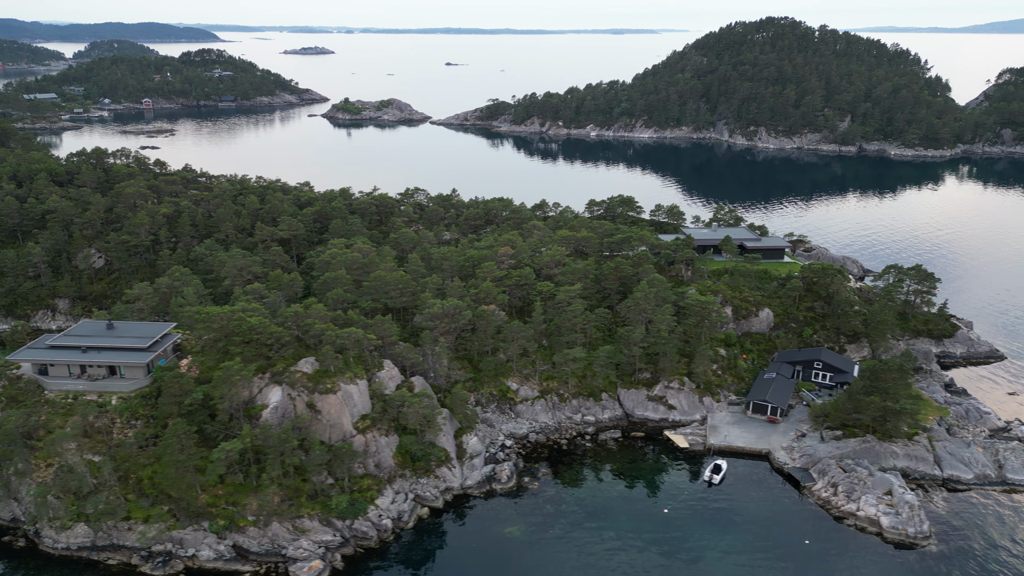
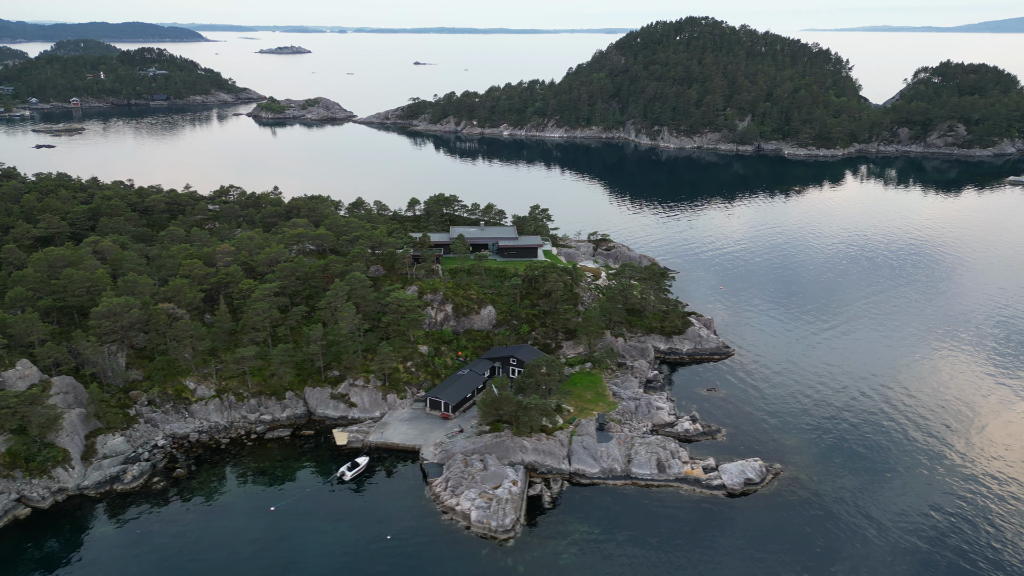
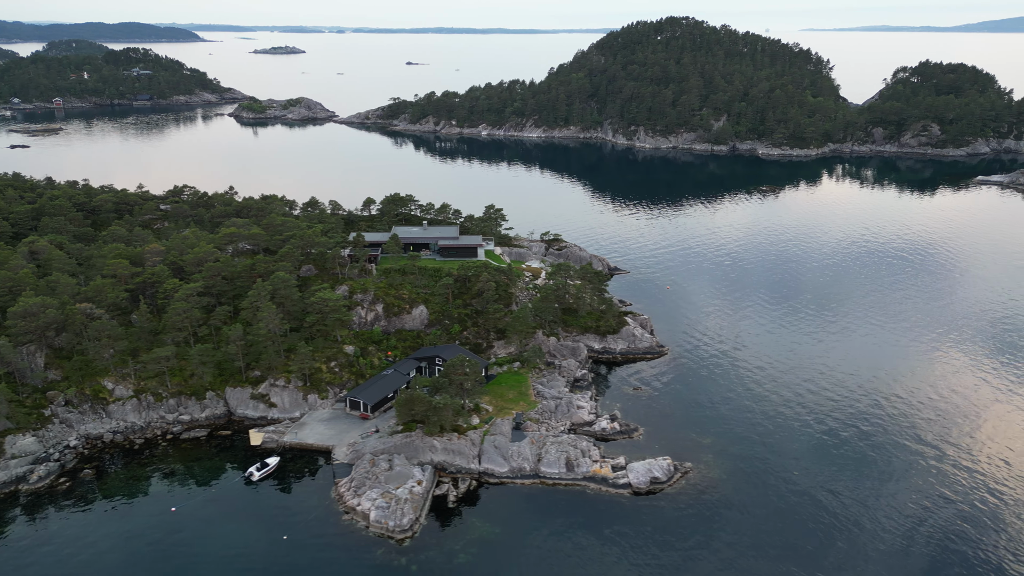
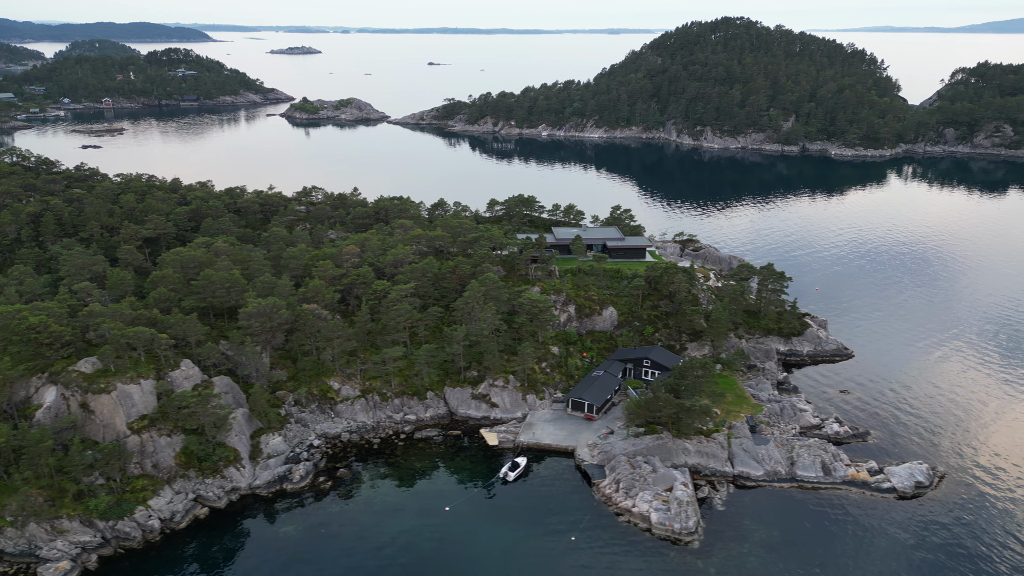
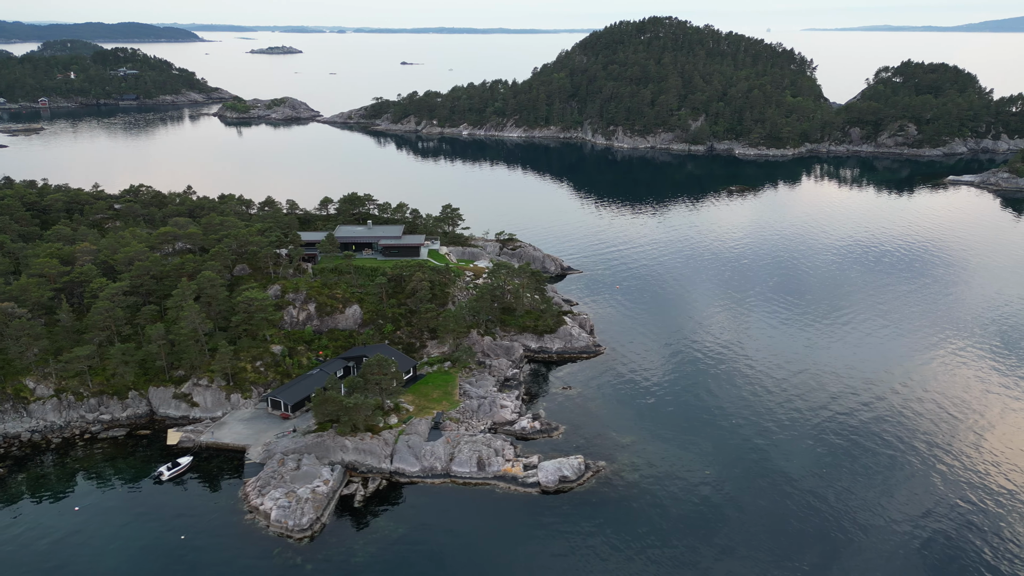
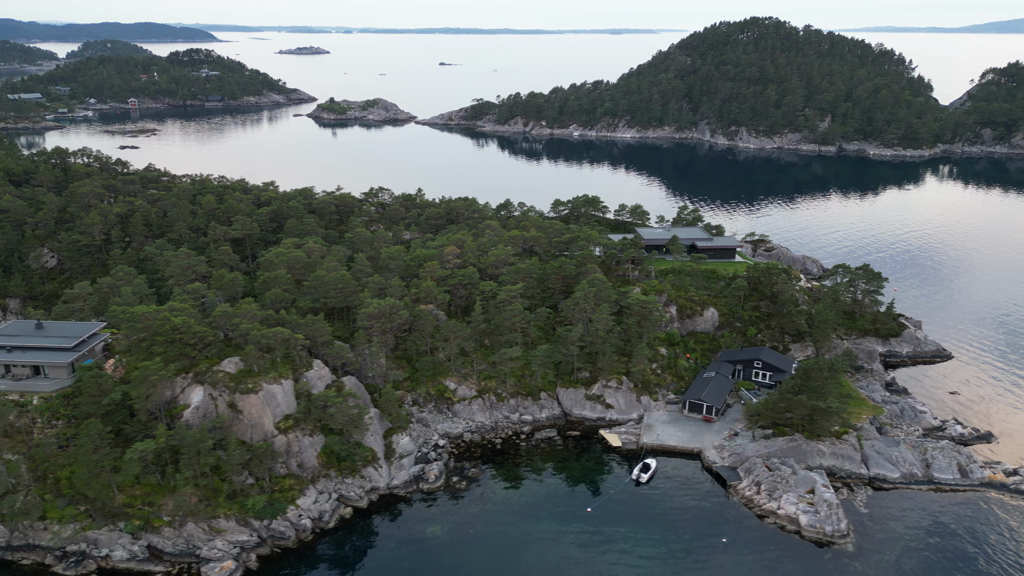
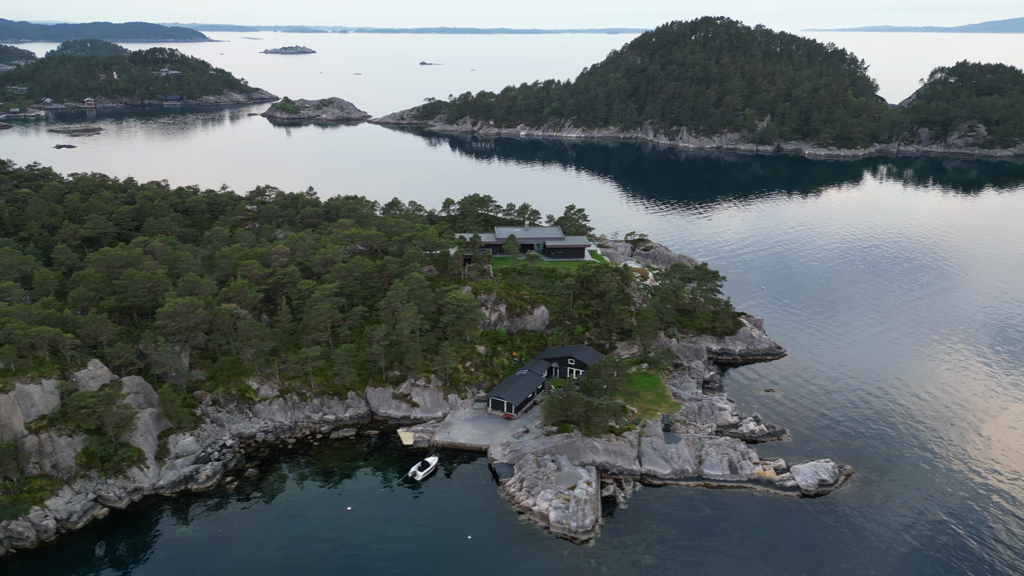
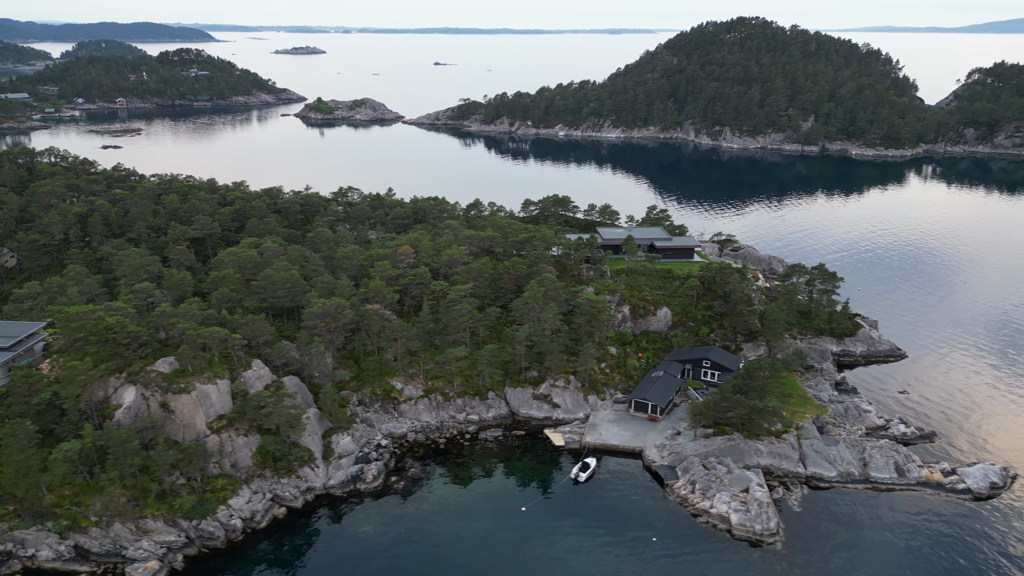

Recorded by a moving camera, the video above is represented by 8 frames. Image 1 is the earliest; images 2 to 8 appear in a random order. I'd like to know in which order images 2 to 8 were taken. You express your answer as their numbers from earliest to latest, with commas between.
6, 8, 4, 7, 2, 3, 5
